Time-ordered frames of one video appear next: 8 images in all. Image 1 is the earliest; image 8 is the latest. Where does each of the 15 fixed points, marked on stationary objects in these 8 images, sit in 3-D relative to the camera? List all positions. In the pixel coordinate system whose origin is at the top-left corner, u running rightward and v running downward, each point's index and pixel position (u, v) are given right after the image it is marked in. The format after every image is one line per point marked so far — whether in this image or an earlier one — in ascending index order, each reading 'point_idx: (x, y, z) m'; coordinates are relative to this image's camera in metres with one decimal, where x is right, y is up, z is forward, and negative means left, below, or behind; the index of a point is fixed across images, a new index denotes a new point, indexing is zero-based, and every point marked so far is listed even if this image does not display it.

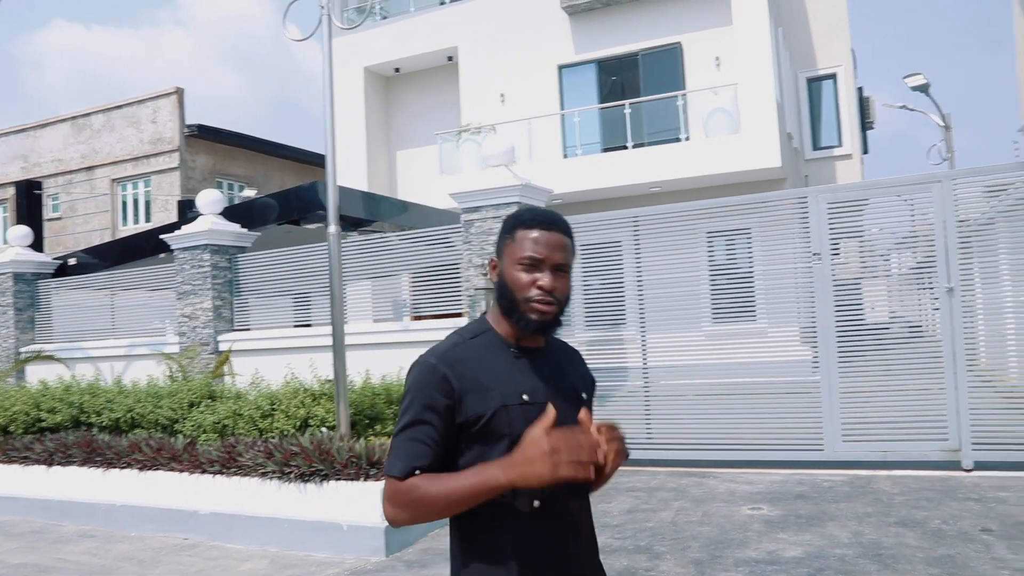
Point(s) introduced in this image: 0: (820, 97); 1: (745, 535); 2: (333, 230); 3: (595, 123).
0: (+6.5, +4.1, +16.7) m
1: (+1.4, -1.5, +4.2) m
2: (-1.5, +0.6, +6.1) m
3: (+1.1, +3.0, +13.6) m
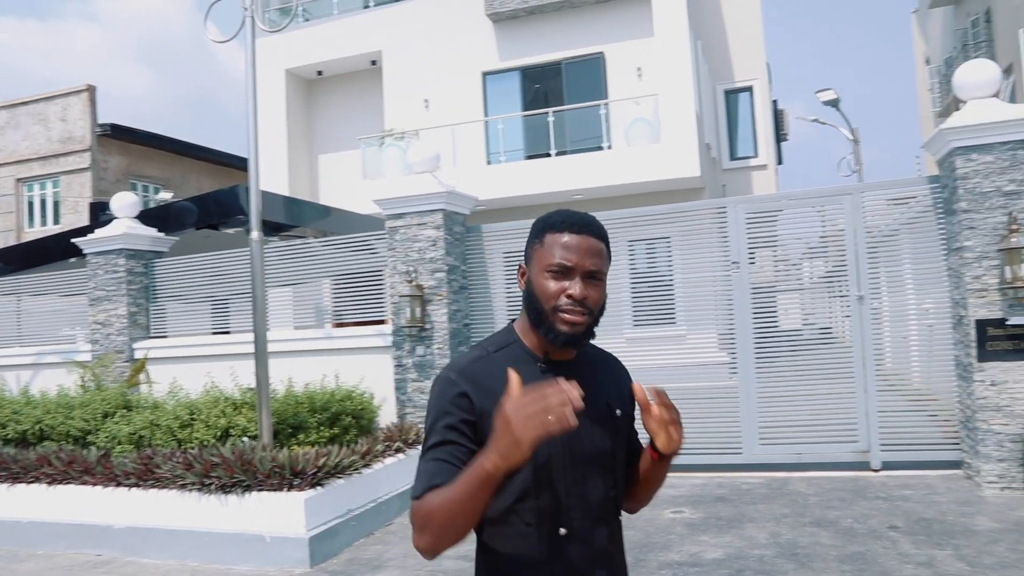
0: (+5.3, +4.2, +17.2) m
1: (+0.9, -1.6, +4.5) m
2: (-2.2, +0.4, +6.2) m
3: (0.0, +3.0, +13.8) m
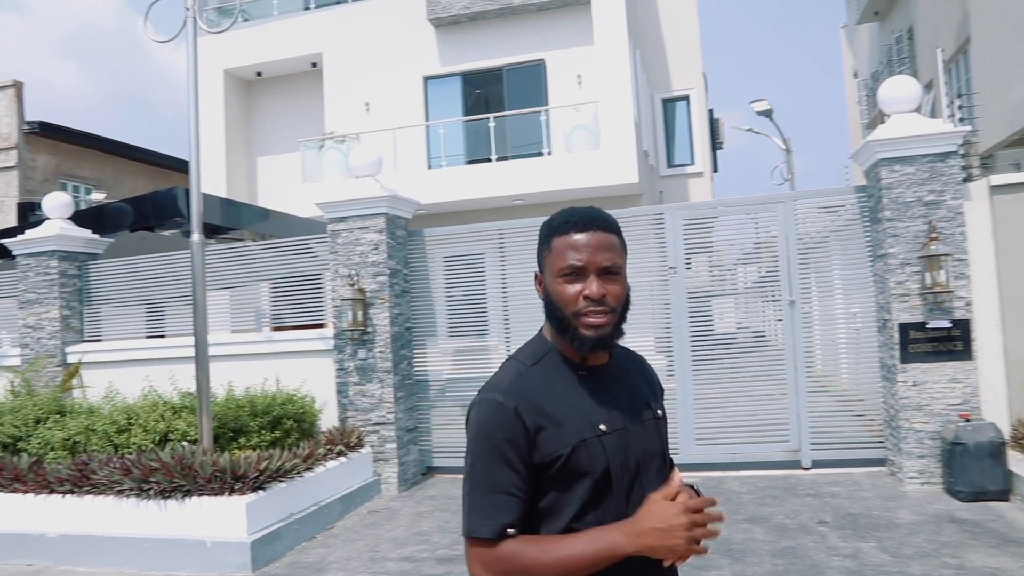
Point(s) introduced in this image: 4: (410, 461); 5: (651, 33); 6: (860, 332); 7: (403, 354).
0: (+3.9, +4.1, +17.7) m
1: (+0.6, -1.6, +4.6) m
2: (-2.6, +0.4, +6.1) m
3: (-1.0, +2.9, +13.9) m
4: (-1.0, -1.7, +7.2) m
5: (+3.4, +6.2, +17.7) m
6: (+3.5, -0.4, +7.4) m
7: (-1.1, -0.7, +7.3) m
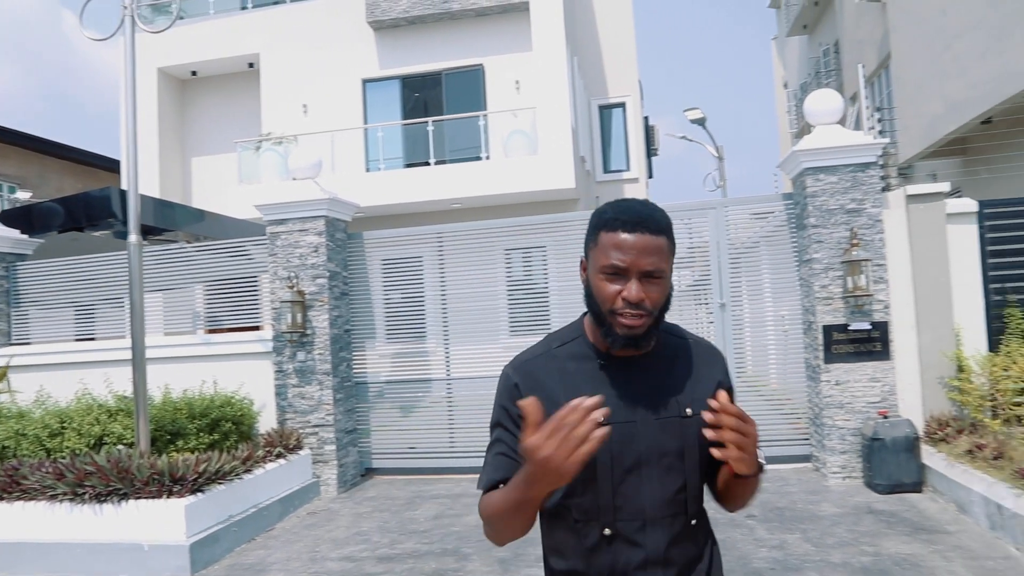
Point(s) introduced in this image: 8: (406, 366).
0: (+2.4, +4.1, +18.1) m
1: (+0.2, -1.6, +4.8) m
2: (-3.1, +0.4, +6.0) m
3: (-2.2, +2.8, +13.9) m
4: (-1.6, -1.7, +7.2) m
5: (+1.9, +6.1, +18.1) m
6: (+2.9, -0.5, +7.8) m
7: (-1.7, -0.7, +7.4) m
8: (-1.2, -0.9, +8.2) m
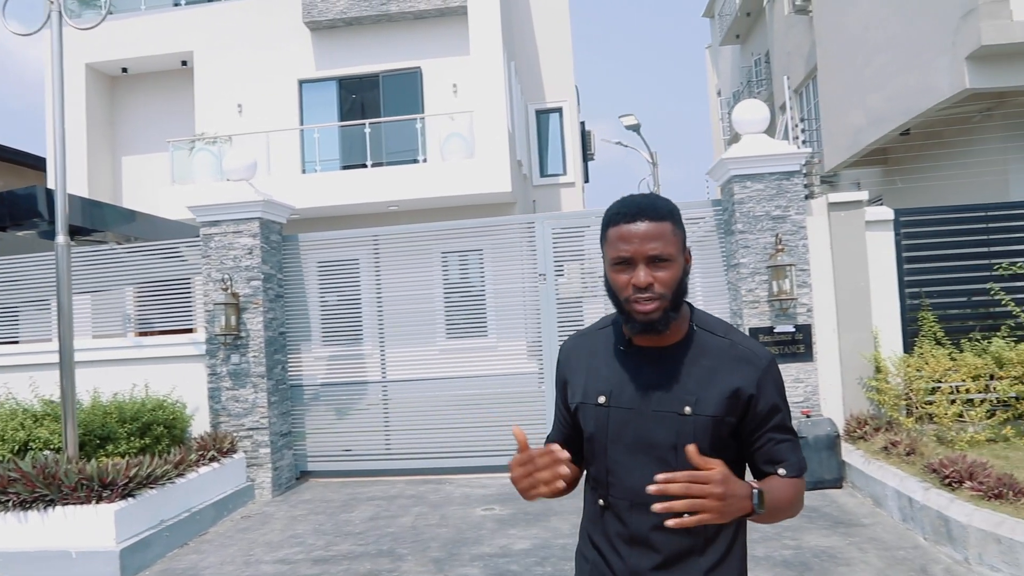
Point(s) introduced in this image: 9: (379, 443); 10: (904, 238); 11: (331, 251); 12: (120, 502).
0: (+0.9, +4.0, +18.4) m
1: (-0.2, -1.6, +4.9) m
2: (-3.6, +0.4, +5.9) m
3: (-3.4, +2.8, +13.9) m
4: (-2.3, -1.7, +7.2) m
5: (+0.4, +6.0, +18.3) m
6: (+2.2, -0.5, +8.2) m
7: (-2.4, -0.7, +7.3) m
8: (-1.9, -0.9, +8.2) m
9: (-1.5, -1.7, +8.1) m
10: (+3.7, +0.5, +6.9) m
11: (-2.0, +0.4, +8.3) m
12: (-2.7, -1.5, +5.1) m
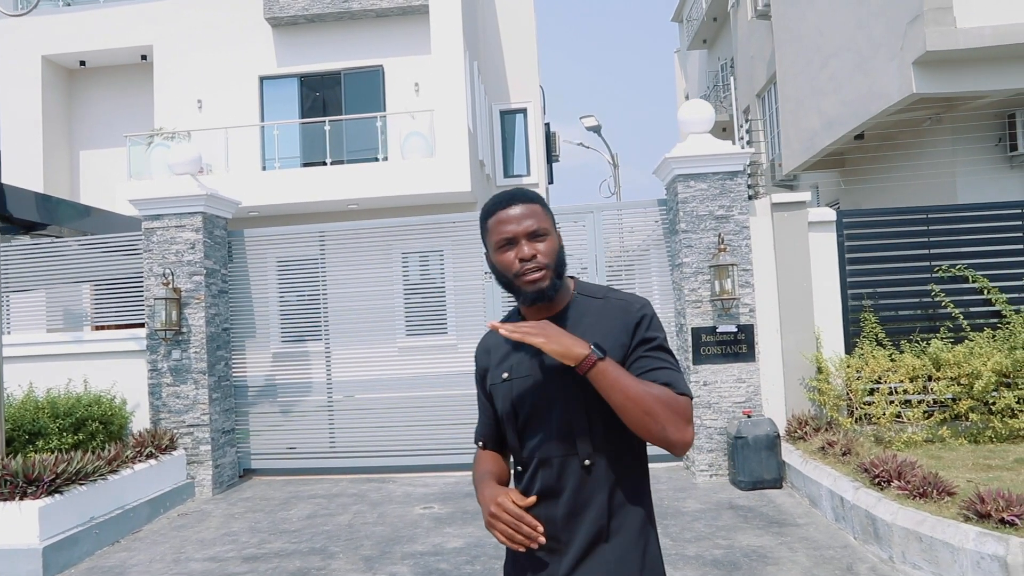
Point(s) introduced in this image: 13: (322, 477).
0: (0.0, +4.0, +18.4) m
1: (-0.7, -1.6, +4.9) m
2: (-4.1, +0.4, +5.7) m
3: (-4.1, +2.8, +13.7) m
4: (-2.8, -1.7, +7.1) m
5: (-0.5, +6.0, +18.4) m
6: (+1.7, -0.5, +8.3) m
7: (-2.9, -0.7, +7.2) m
8: (-2.4, -0.9, +8.1) m
9: (-2.1, -1.7, +8.1) m
10: (+3.2, +0.5, +7.1) m
11: (-2.6, +0.4, +8.2) m
12: (-3.2, -1.4, +5.0) m
13: (-2.1, -2.1, +8.2) m
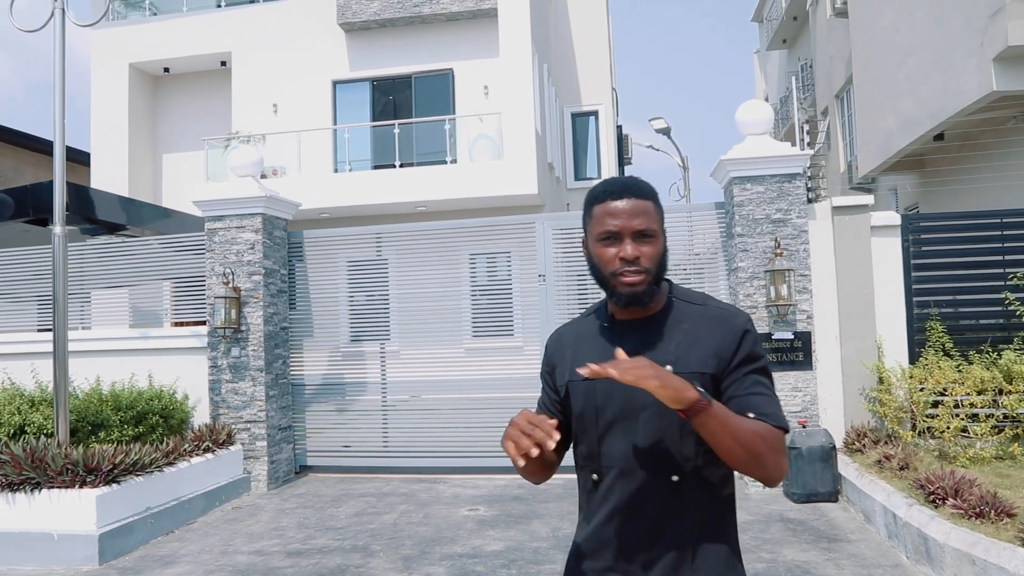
0: (+1.7, +3.9, +18.3) m
1: (-0.4, -1.6, +4.9) m
2: (-3.7, +0.5, +6.1) m
3: (-2.8, +2.8, +14.0) m
4: (-2.2, -1.7, +7.3) m
5: (+1.3, +5.9, +18.3) m
6: (+2.3, -0.6, +8.0) m
7: (-2.3, -0.7, +7.4) m
8: (-1.8, -0.9, +8.3) m
9: (-1.5, -1.7, +8.2) m
10: (+3.7, +0.4, +6.7) m
11: (-1.9, +0.4, +8.3) m
12: (-2.9, -1.4, +5.2) m
13: (-1.5, -2.1, +8.3) m
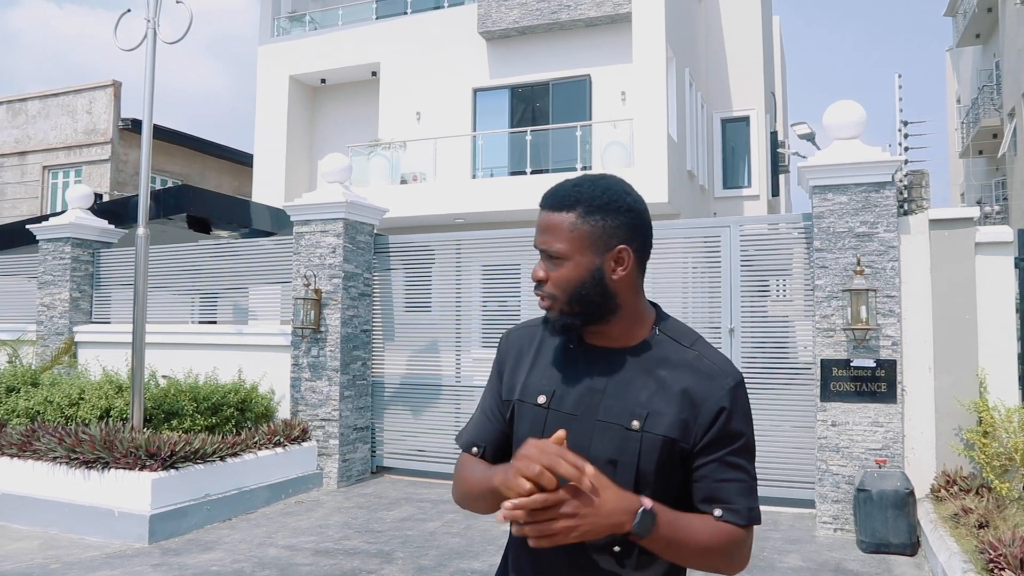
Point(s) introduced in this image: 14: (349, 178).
0: (+5.1, +3.6, +17.3) m
1: (-0.2, -1.7, +4.7) m
2: (-3.0, +0.5, +6.6) m
3: (-0.3, +2.7, +14.2) m
4: (-1.5, -1.7, +7.5) m
5: (+4.8, +5.6, +17.4) m
6: (+3.2, -0.8, +7.2) m
7: (-1.4, -0.7, +7.7) m
8: (-0.8, -0.9, +8.4) m
9: (-0.5, -1.8, +8.2) m
10: (+4.3, +0.1, +5.5) m
11: (-0.8, +0.4, +8.5) m
12: (-2.5, -1.4, +5.6) m
13: (-0.5, -2.2, +8.3) m
14: (-1.6, +1.1, +7.8) m
